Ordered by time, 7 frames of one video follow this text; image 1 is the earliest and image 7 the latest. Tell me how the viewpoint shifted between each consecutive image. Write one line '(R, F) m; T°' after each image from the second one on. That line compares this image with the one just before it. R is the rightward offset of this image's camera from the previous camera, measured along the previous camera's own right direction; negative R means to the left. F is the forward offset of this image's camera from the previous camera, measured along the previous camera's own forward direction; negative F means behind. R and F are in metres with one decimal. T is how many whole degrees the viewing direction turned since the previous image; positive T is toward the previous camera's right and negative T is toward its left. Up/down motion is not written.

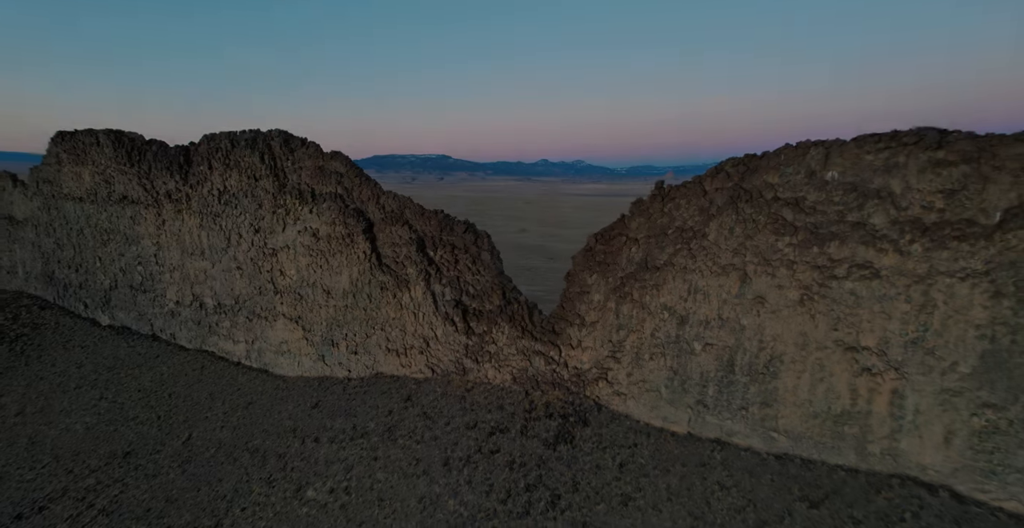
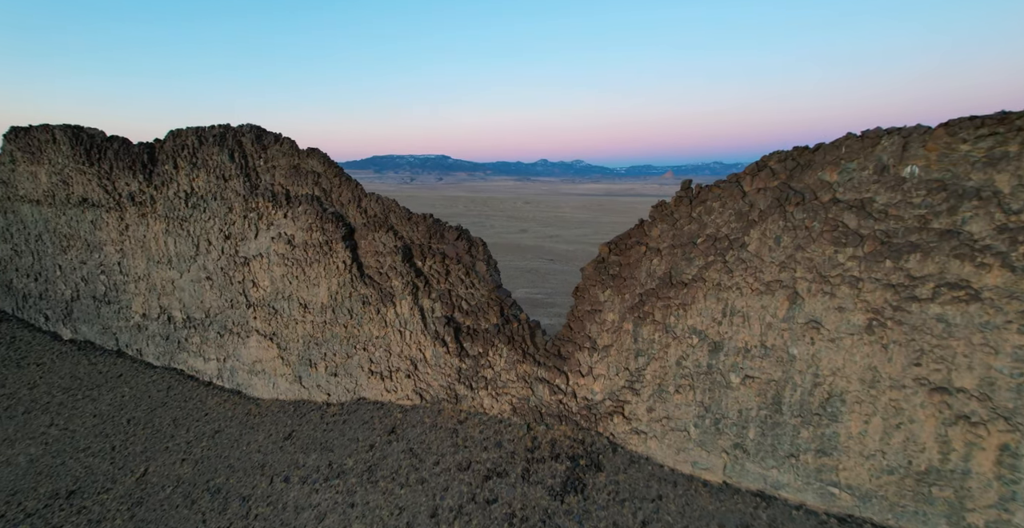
(0.0, +0.8) m; 0°
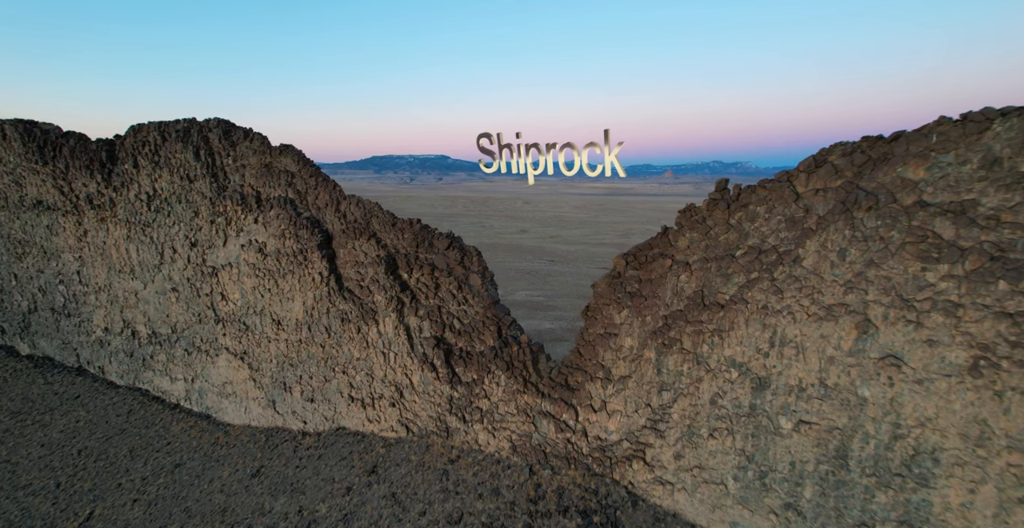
(0.0, +0.8) m; 0°
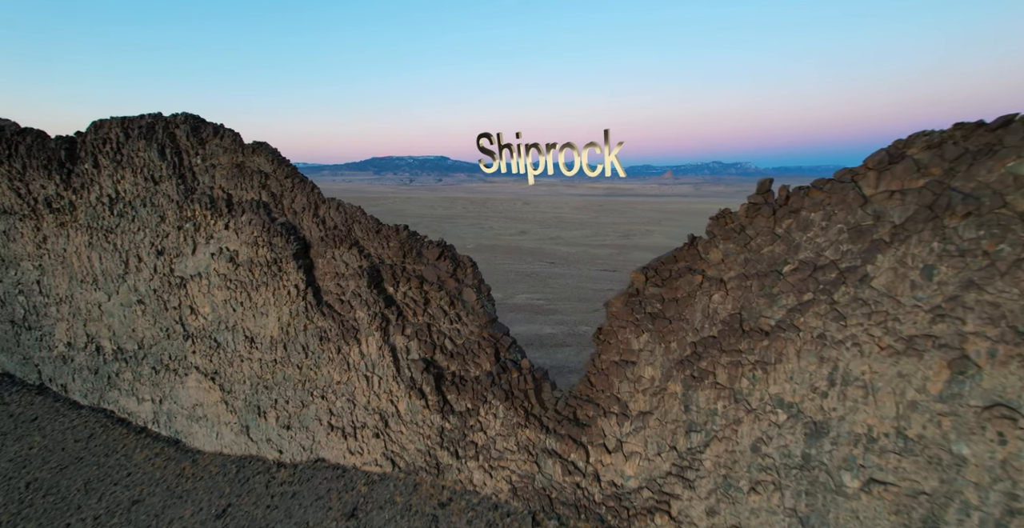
(0.0, +0.6) m; 0°
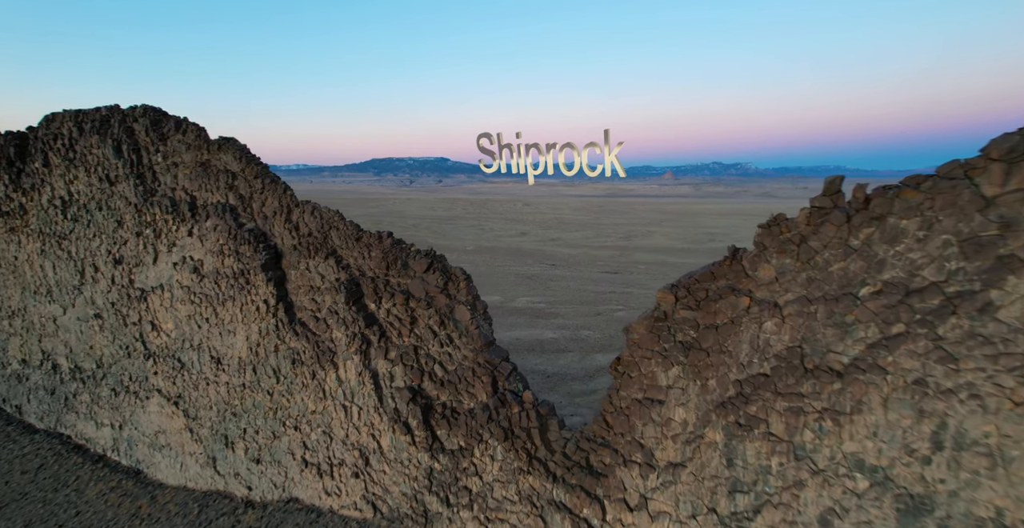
(0.0, +0.6) m; 0°
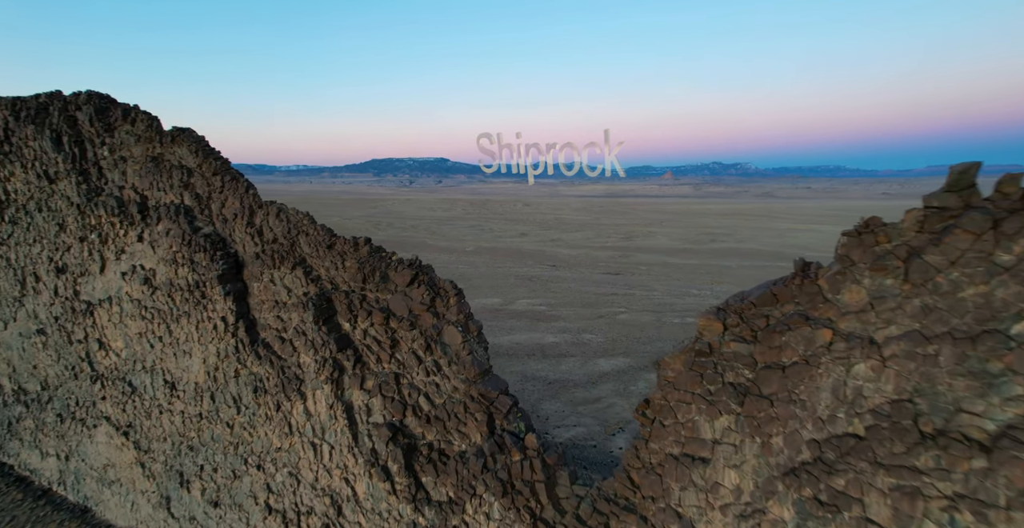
(0.0, +0.6) m; 0°
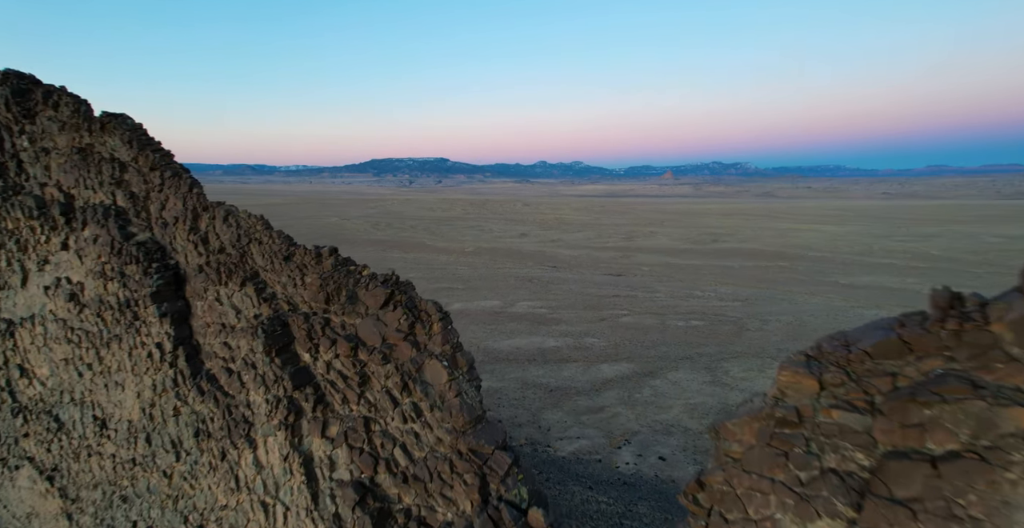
(0.0, +0.7) m; 0°
